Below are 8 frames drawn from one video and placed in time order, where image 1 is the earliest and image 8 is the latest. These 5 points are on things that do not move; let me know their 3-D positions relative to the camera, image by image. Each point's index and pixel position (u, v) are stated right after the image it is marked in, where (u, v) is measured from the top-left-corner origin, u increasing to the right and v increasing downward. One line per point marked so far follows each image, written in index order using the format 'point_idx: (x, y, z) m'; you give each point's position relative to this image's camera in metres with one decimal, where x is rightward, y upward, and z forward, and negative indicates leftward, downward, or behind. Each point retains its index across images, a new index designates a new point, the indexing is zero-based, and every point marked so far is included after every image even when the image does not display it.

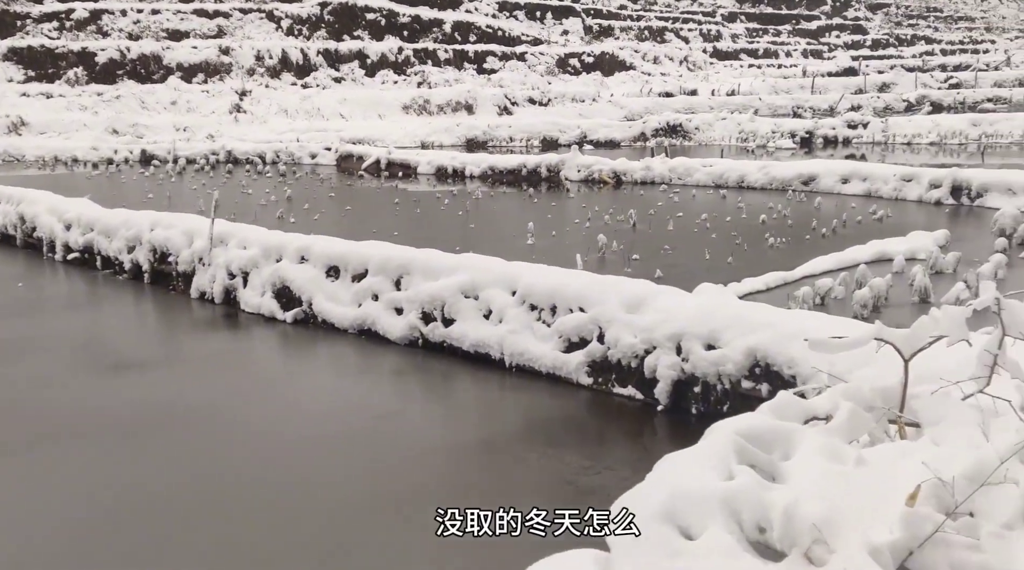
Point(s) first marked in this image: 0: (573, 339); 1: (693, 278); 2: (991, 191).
0: (+0.6, -0.5, +8.1) m
1: (+2.5, +0.1, +11.9) m
2: (+10.0, +2.0, +18.2) m
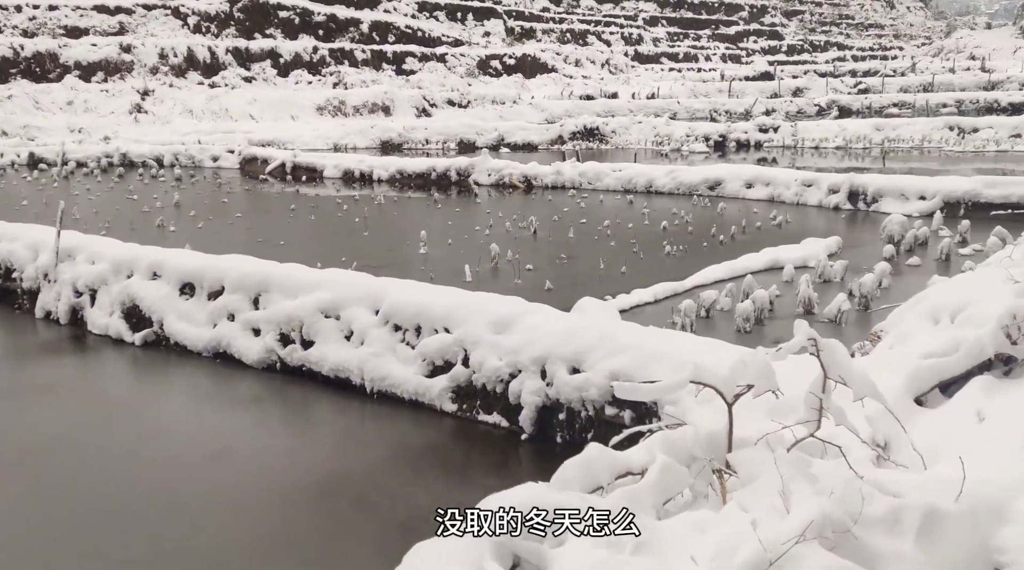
0: (-0.7, -0.7, +7.6) m
1: (+0.9, -0.1, +11.6) m
2: (+7.9, +1.9, +18.4) m
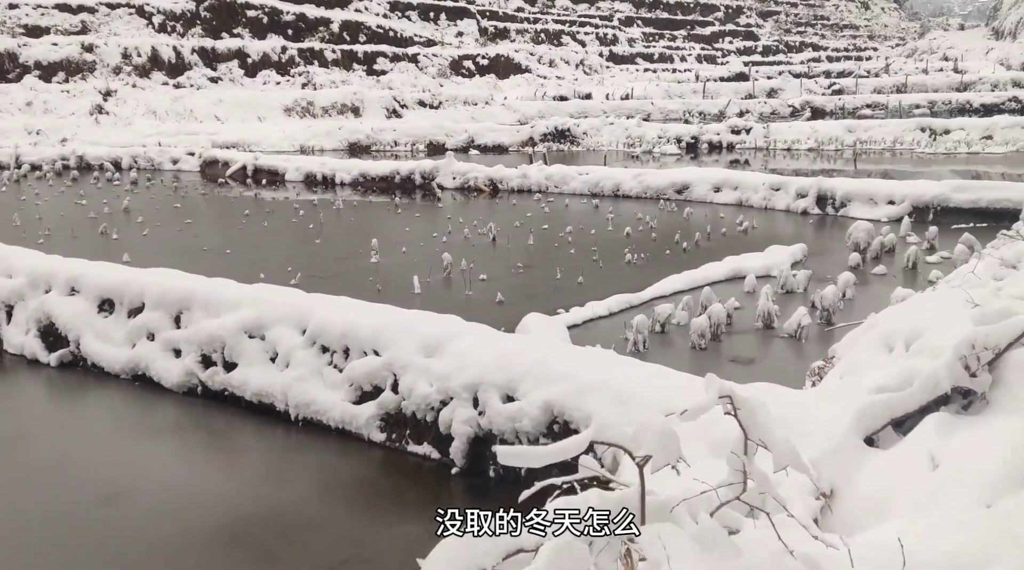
0: (-1.2, -0.8, +7.1) m
1: (+0.3, -0.2, +11.0) m
2: (+7.1, +1.7, +18.0) m
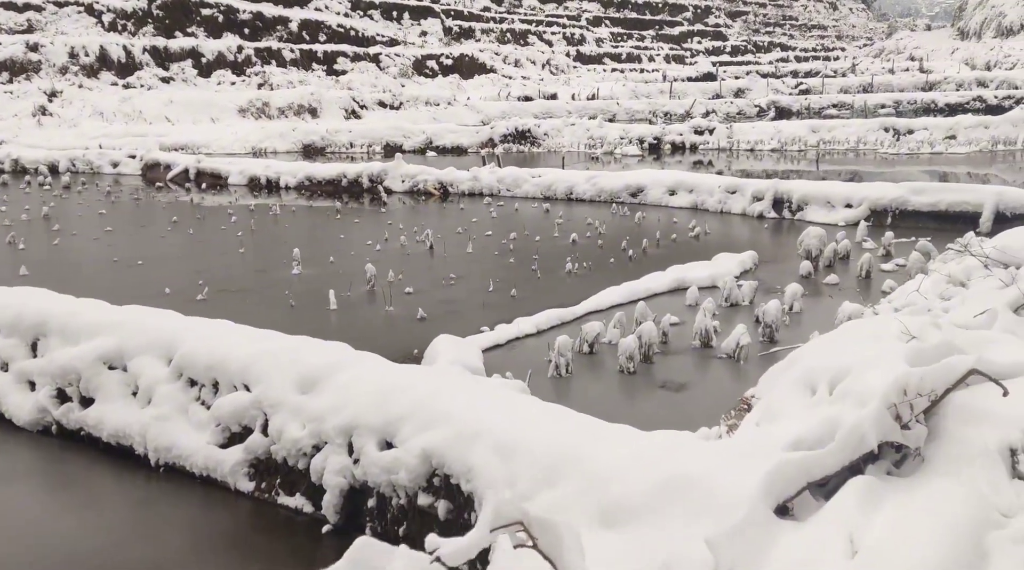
0: (-2.0, -1.0, +6.2) m
1: (-0.6, -0.4, +10.2) m
2: (+6.0, +1.6, +17.4) m
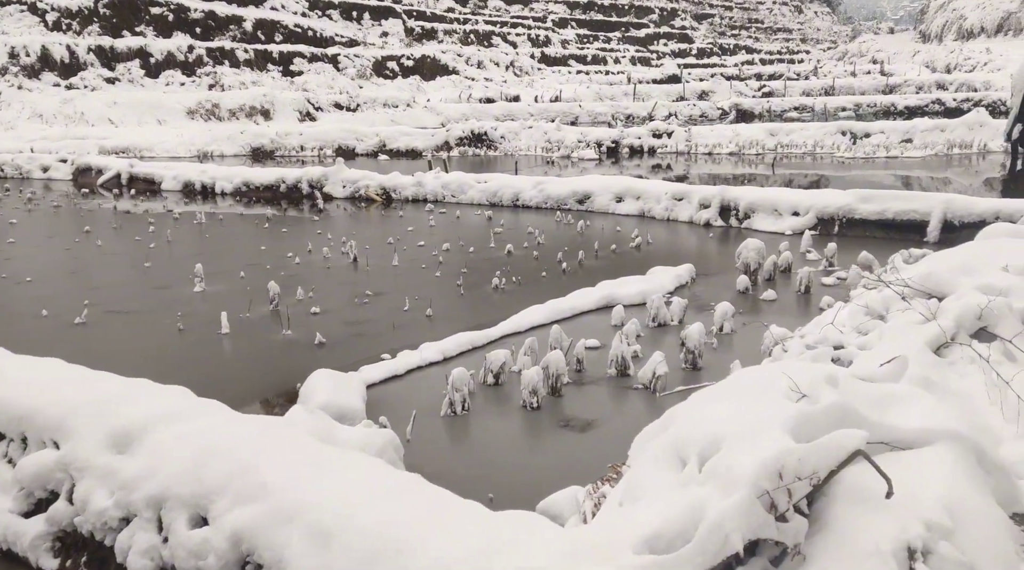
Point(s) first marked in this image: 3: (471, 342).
0: (-2.9, -1.3, +5.3) m
1: (-1.6, -0.6, +9.3) m
2: (+4.7, +1.4, +16.7) m
3: (-0.4, -0.6, +8.9) m
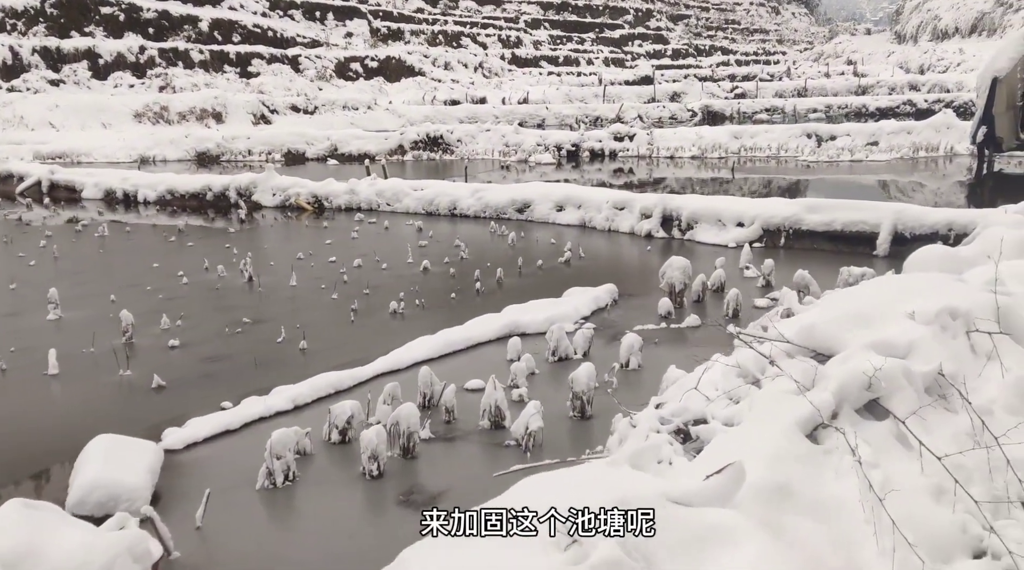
0: (-4.0, -1.6, +4.0) m
1: (-2.8, -0.9, +8.1) m
2: (+3.4, +1.1, +15.6) m
3: (-1.6, -0.9, +7.6) m
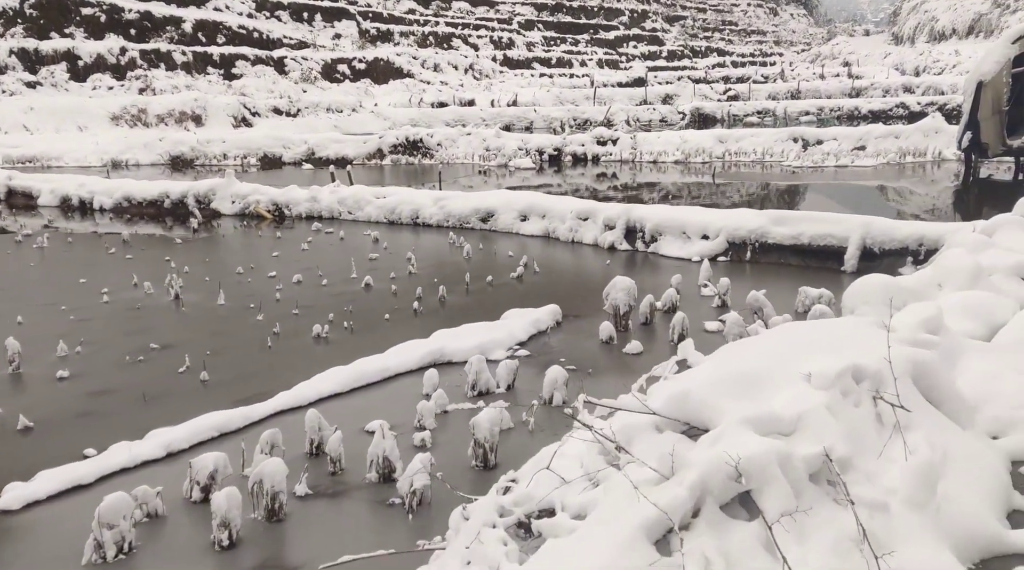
0: (-4.8, -1.8, +3.2) m
1: (-3.6, -1.2, +7.3) m
2: (+2.6, +0.9, +14.8) m
3: (-2.4, -1.1, +6.9) m
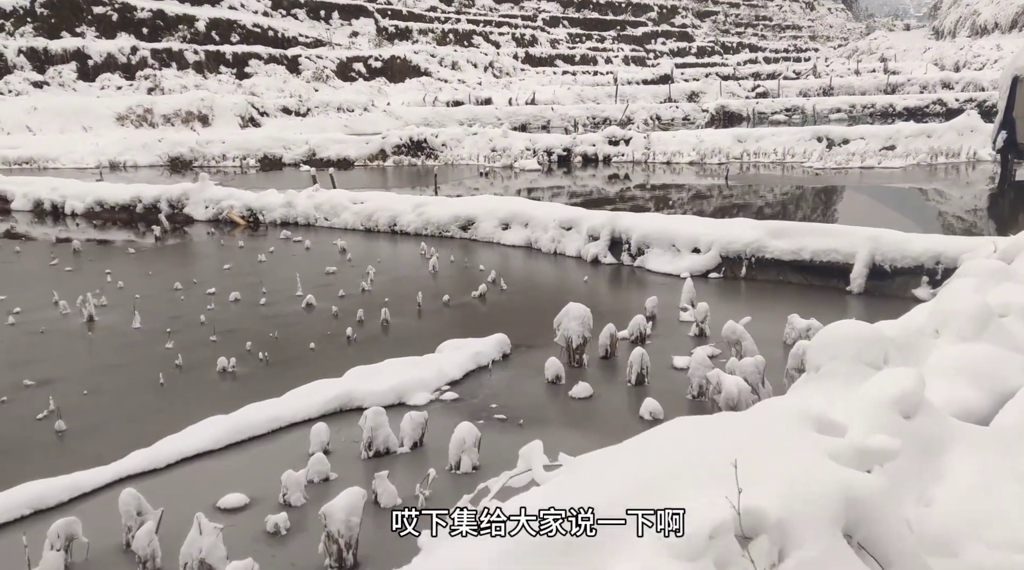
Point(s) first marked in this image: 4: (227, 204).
0: (-5.7, -2.1, +2.0) m
1: (-4.3, -1.4, +6.1) m
2: (+2.2, +0.6, +13.3) m
3: (-3.2, -1.4, +5.6) m
4: (-6.3, +1.8, +19.3) m
